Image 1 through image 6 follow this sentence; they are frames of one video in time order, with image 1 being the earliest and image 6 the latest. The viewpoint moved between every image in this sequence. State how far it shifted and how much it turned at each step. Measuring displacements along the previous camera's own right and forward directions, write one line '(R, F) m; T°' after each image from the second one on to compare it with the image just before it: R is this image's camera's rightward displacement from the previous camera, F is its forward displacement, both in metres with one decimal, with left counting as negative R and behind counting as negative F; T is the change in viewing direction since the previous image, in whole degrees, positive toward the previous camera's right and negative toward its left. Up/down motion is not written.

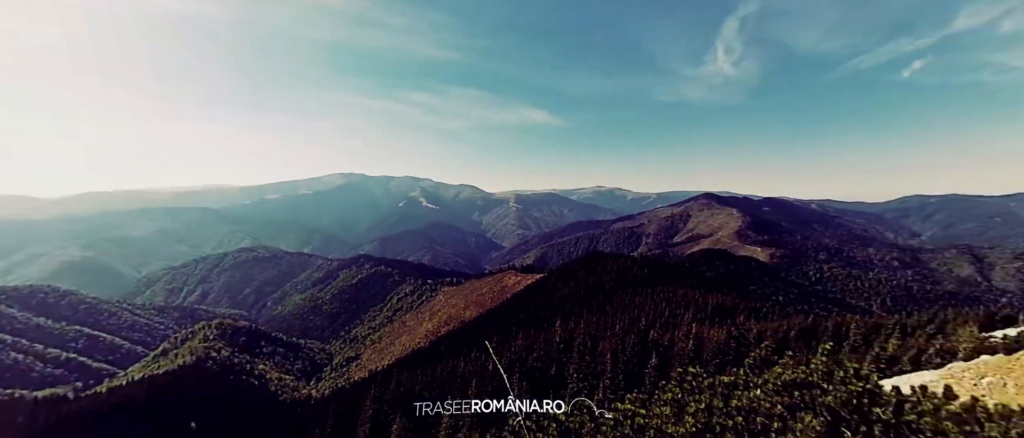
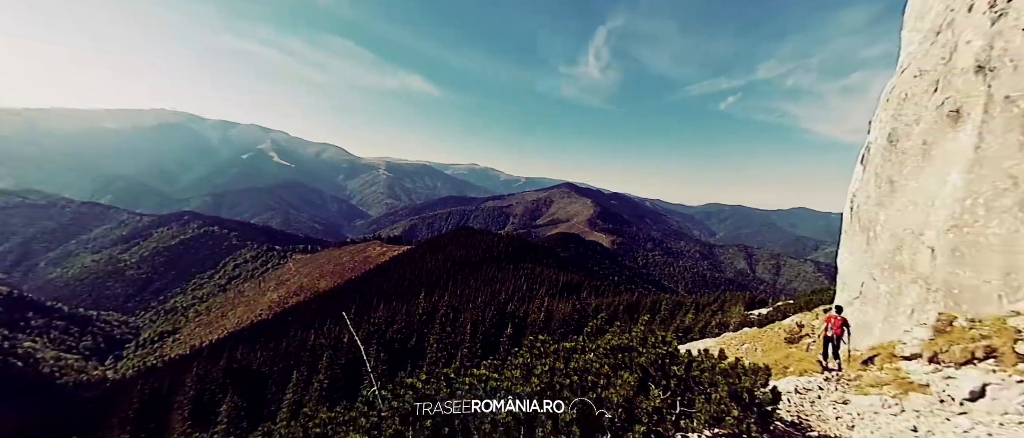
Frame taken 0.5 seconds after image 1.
(-0.5, -0.2) m; +19°
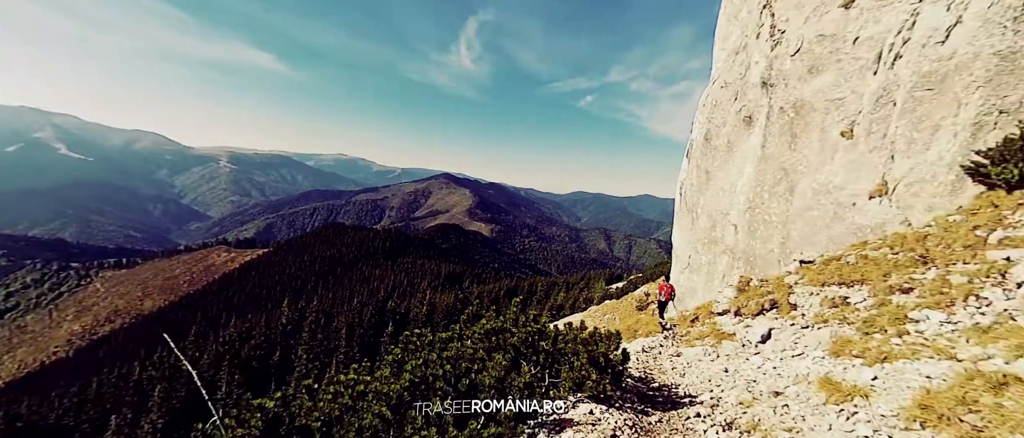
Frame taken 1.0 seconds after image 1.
(-0.1, 0.0) m; +18°
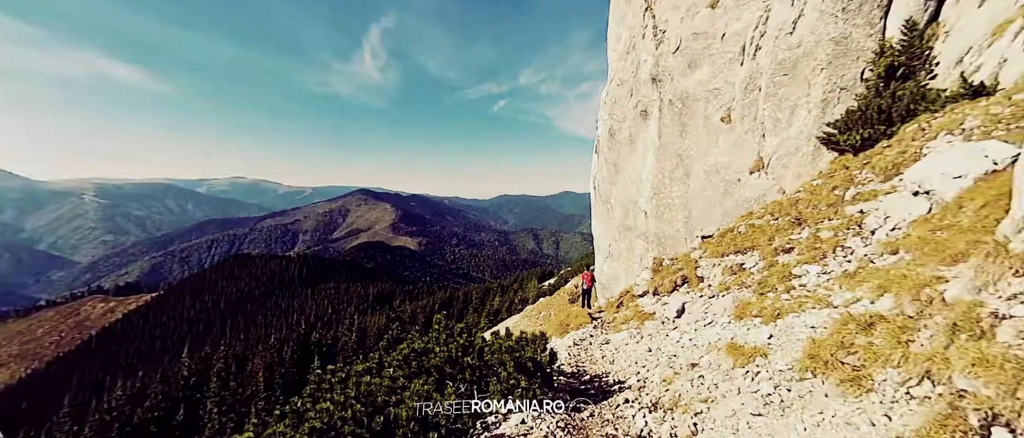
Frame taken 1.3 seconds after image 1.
(+0.2, +0.2) m; +11°
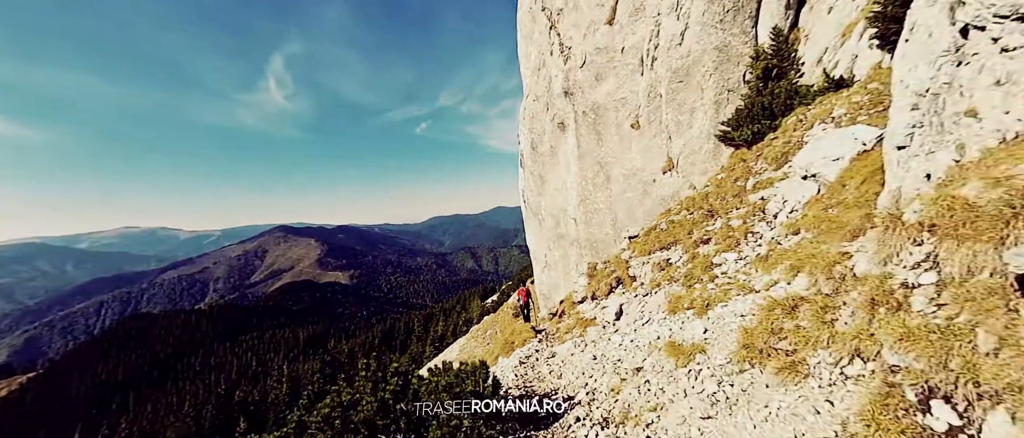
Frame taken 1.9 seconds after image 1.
(+0.1, +0.3) m; +10°
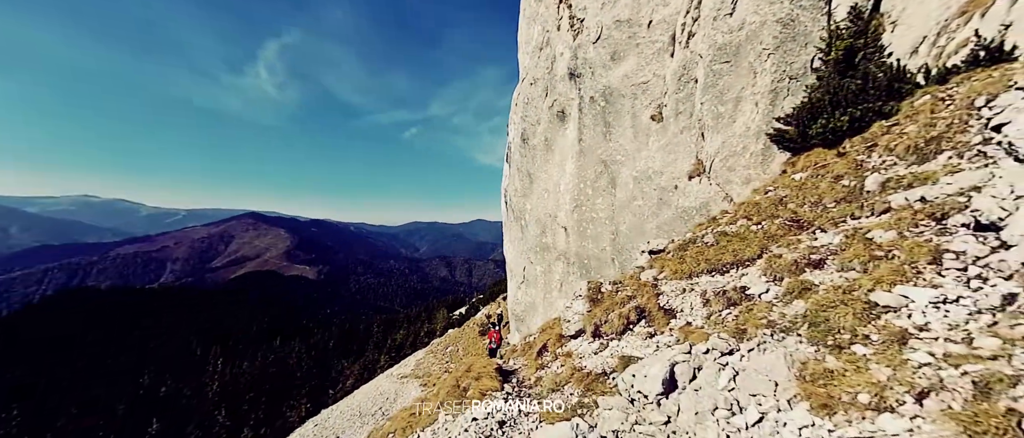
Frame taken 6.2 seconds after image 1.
(+0.1, +3.2) m; +3°
